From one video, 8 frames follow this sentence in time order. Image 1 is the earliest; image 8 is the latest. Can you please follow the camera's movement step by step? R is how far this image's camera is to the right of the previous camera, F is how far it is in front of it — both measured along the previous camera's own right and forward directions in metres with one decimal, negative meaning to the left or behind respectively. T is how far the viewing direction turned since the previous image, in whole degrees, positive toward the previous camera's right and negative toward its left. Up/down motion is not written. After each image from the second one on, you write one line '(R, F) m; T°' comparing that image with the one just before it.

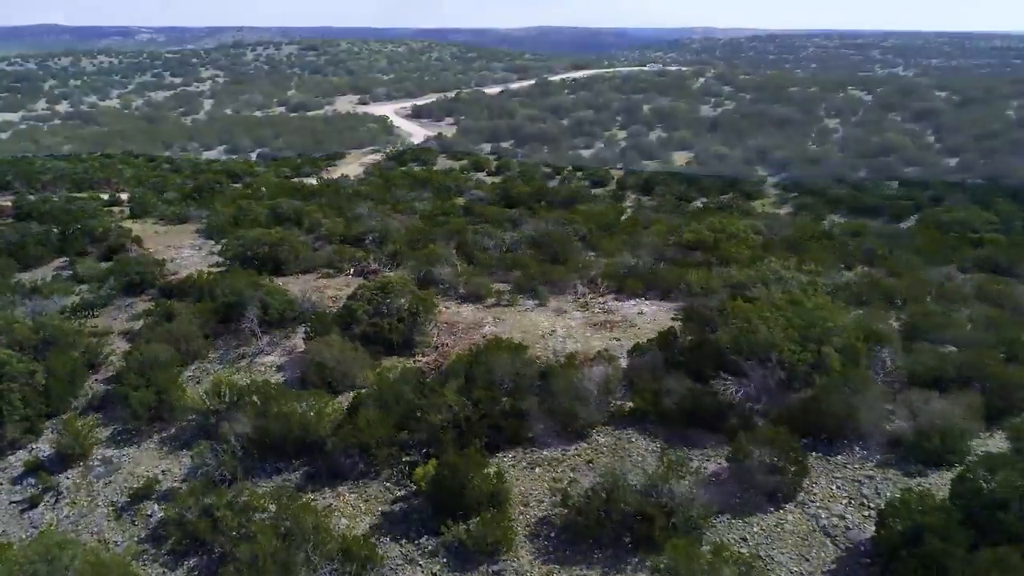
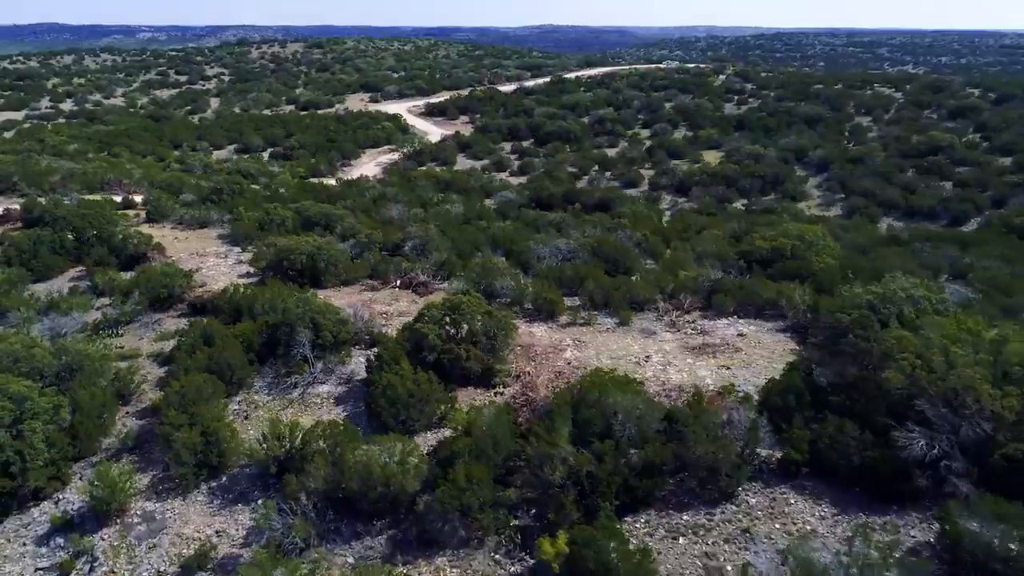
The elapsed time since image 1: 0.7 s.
(-1.4, +1.5) m; 0°
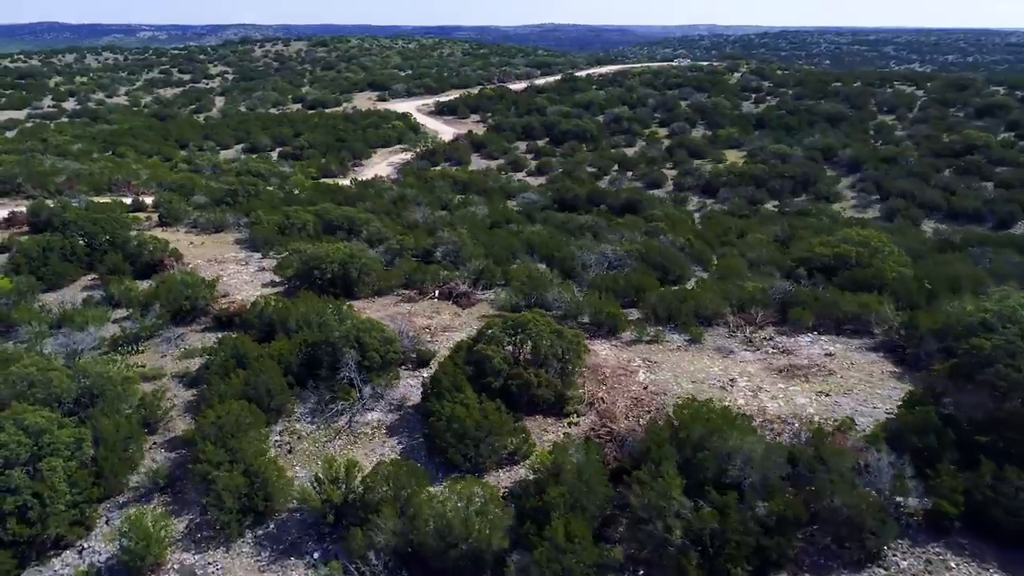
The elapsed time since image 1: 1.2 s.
(-1.0, +1.1) m; 0°
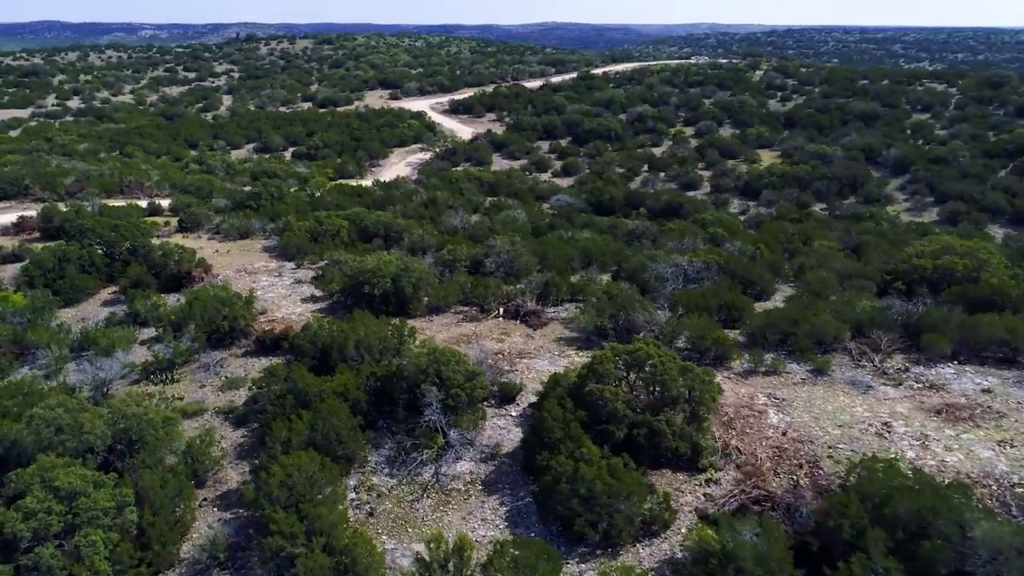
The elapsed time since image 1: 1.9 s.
(-1.4, +1.5) m; 0°
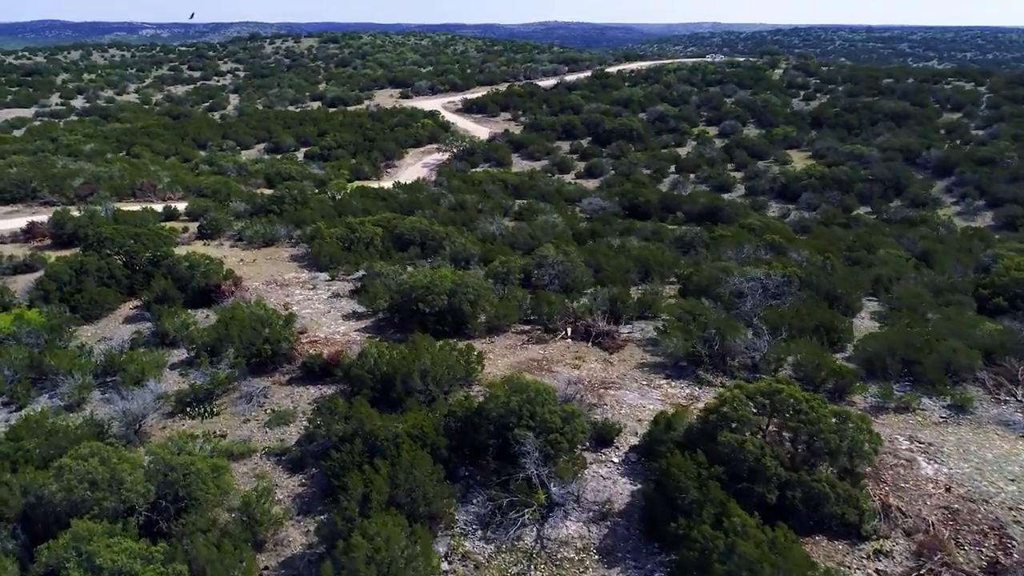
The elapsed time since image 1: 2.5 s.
(-1.2, +1.2) m; 0°
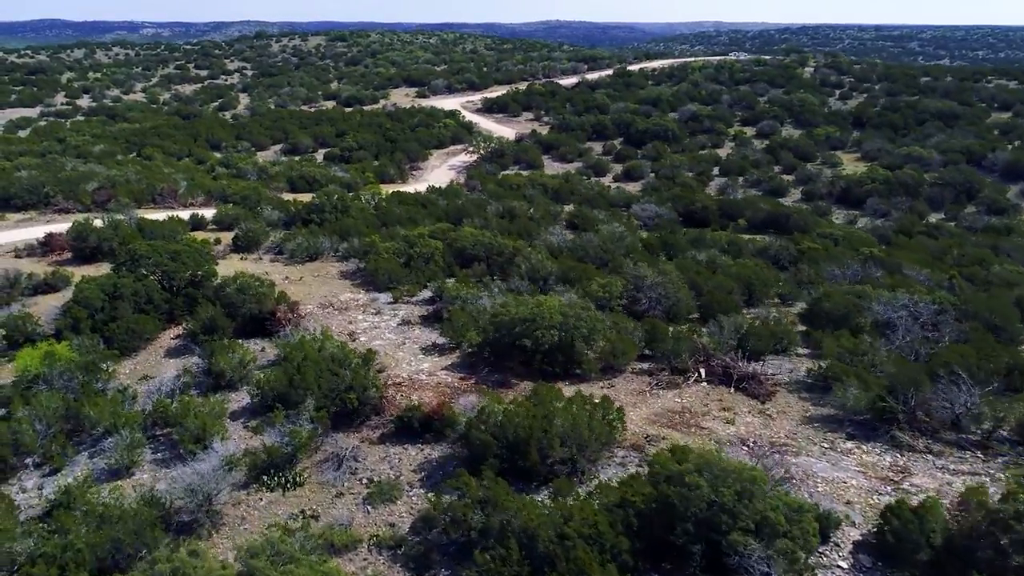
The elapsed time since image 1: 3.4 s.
(-1.8, +1.8) m; 0°
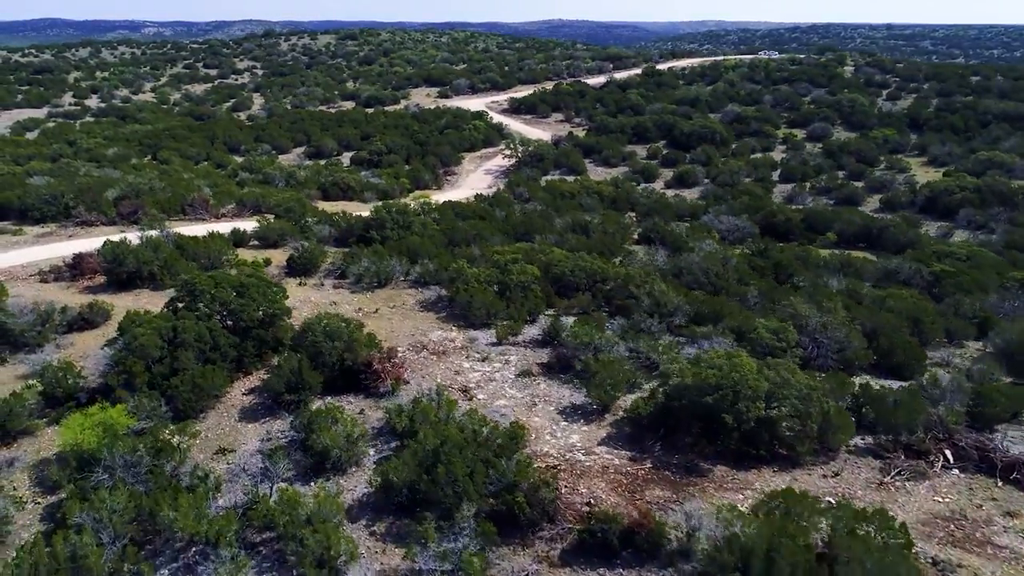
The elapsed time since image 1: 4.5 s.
(-2.2, +2.1) m; 0°
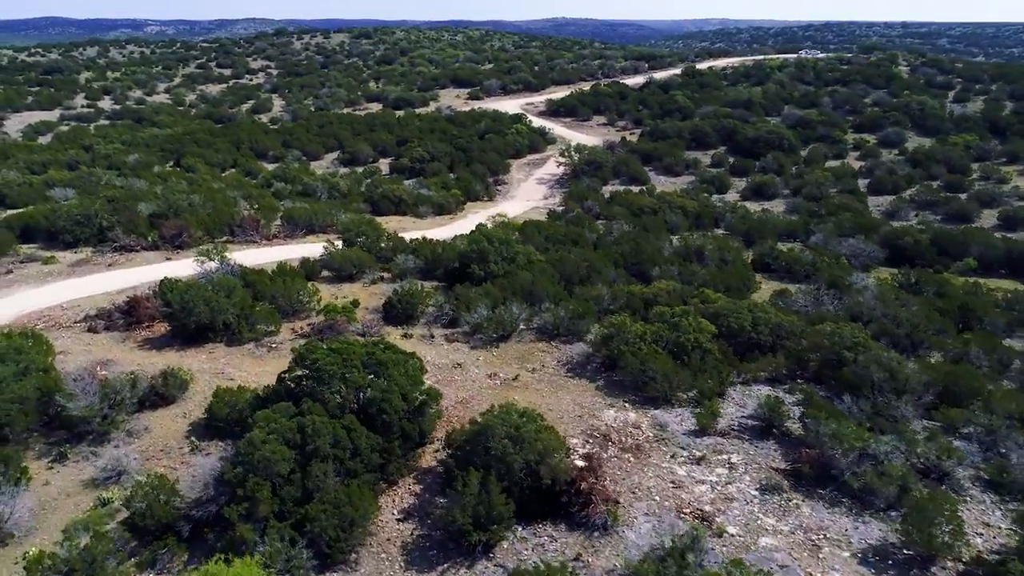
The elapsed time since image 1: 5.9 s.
(-2.8, +2.6) m; 0°
